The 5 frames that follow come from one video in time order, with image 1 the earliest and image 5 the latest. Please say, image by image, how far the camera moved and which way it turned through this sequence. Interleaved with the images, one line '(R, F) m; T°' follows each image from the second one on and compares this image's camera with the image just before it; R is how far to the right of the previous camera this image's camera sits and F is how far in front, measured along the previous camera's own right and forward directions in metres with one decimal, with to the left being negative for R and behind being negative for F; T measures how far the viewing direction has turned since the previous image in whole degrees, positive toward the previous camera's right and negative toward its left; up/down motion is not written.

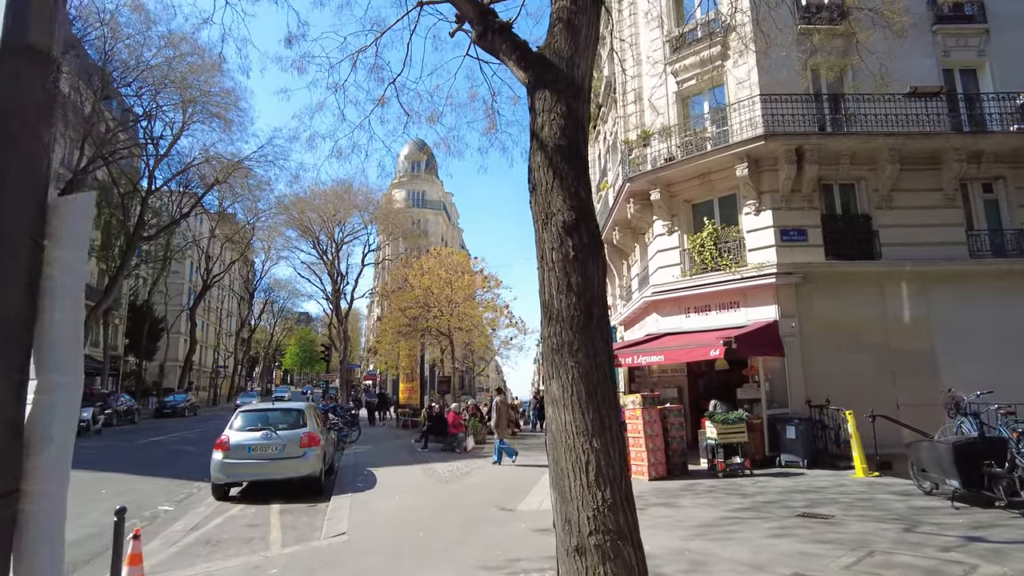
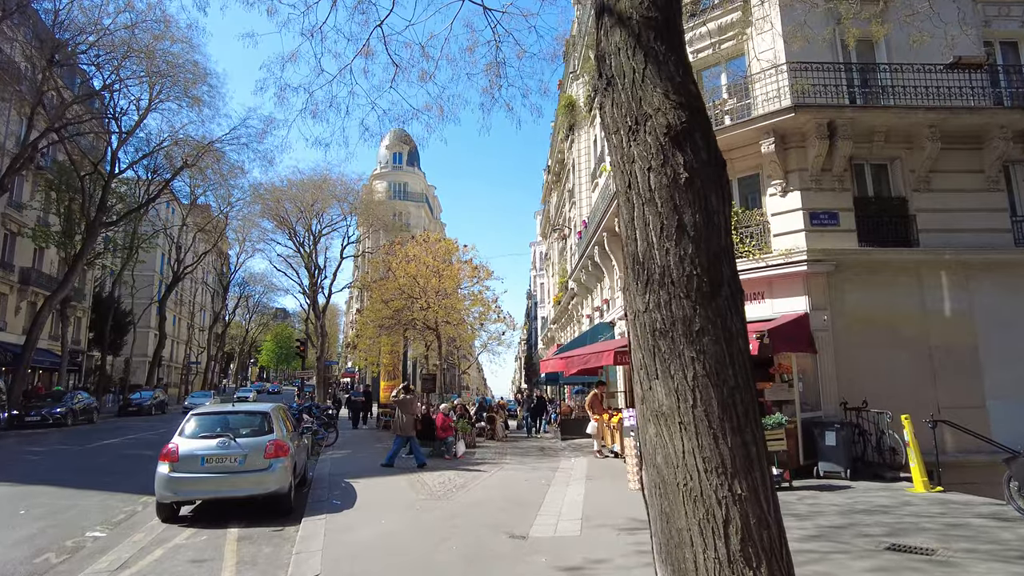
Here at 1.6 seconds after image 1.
(-0.4, +1.5) m; +2°
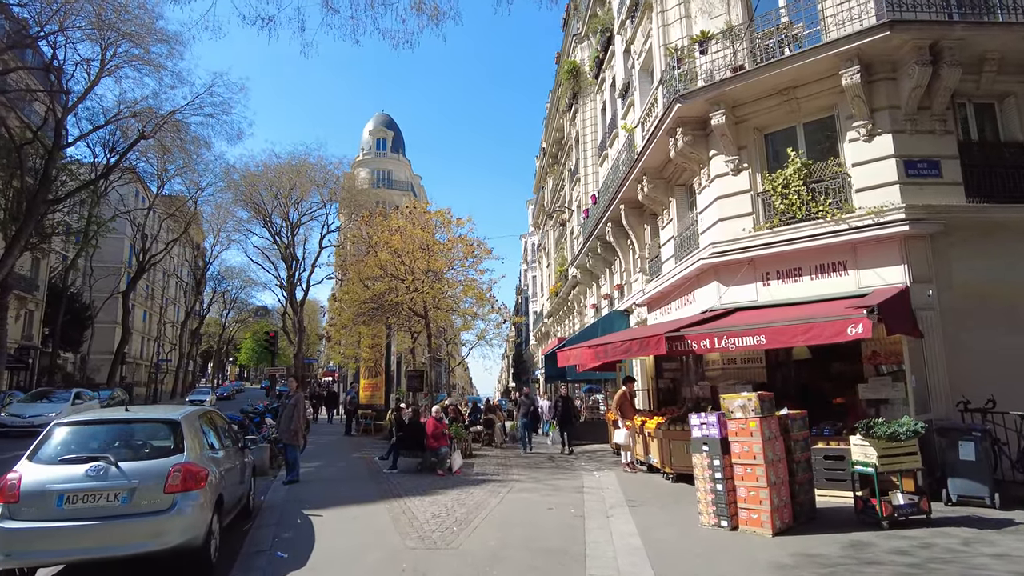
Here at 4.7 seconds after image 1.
(-0.4, +2.8) m; +1°
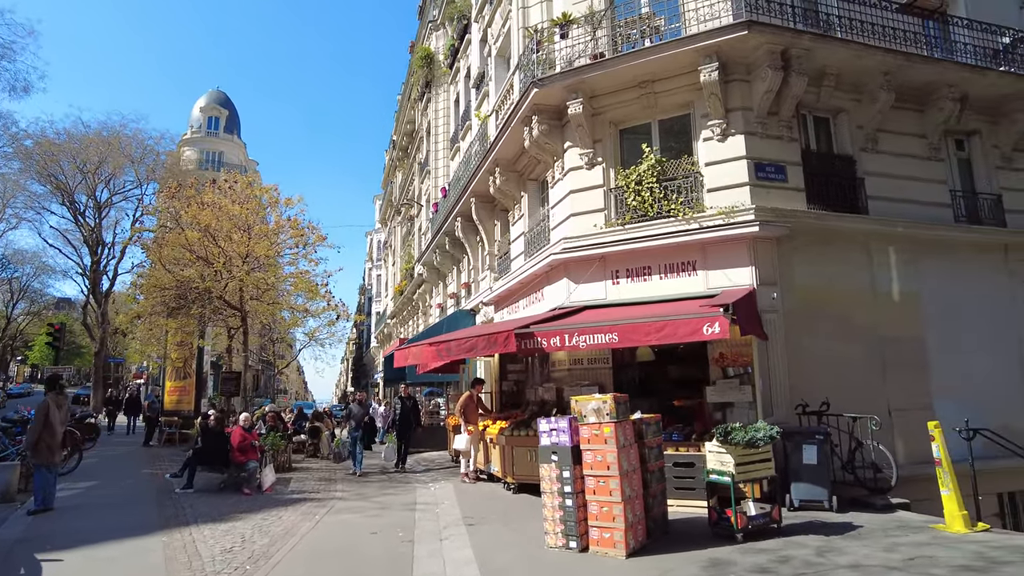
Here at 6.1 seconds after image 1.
(+0.2, +1.1) m; +13°
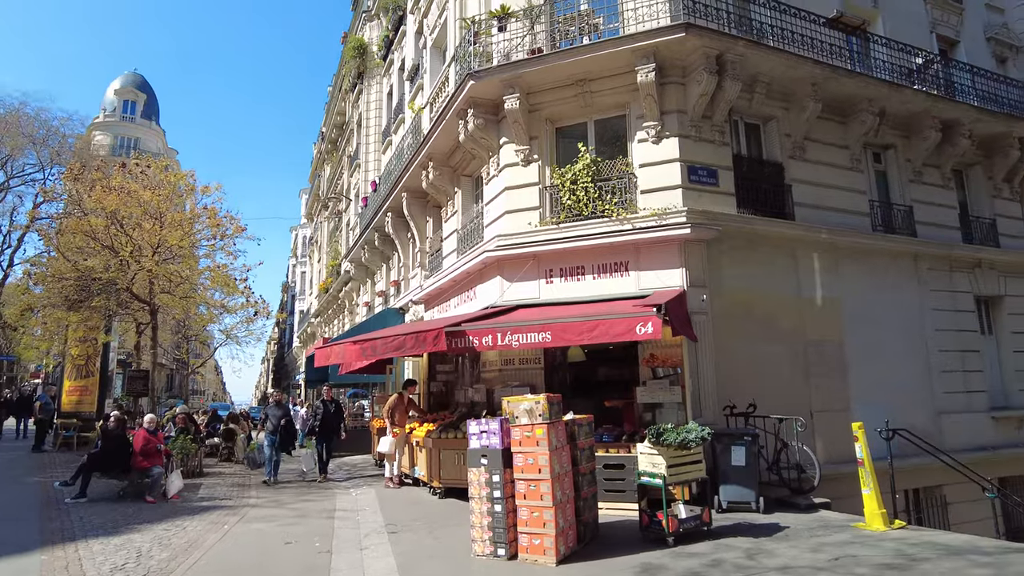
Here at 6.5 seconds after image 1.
(0.0, +0.3) m; +6°
